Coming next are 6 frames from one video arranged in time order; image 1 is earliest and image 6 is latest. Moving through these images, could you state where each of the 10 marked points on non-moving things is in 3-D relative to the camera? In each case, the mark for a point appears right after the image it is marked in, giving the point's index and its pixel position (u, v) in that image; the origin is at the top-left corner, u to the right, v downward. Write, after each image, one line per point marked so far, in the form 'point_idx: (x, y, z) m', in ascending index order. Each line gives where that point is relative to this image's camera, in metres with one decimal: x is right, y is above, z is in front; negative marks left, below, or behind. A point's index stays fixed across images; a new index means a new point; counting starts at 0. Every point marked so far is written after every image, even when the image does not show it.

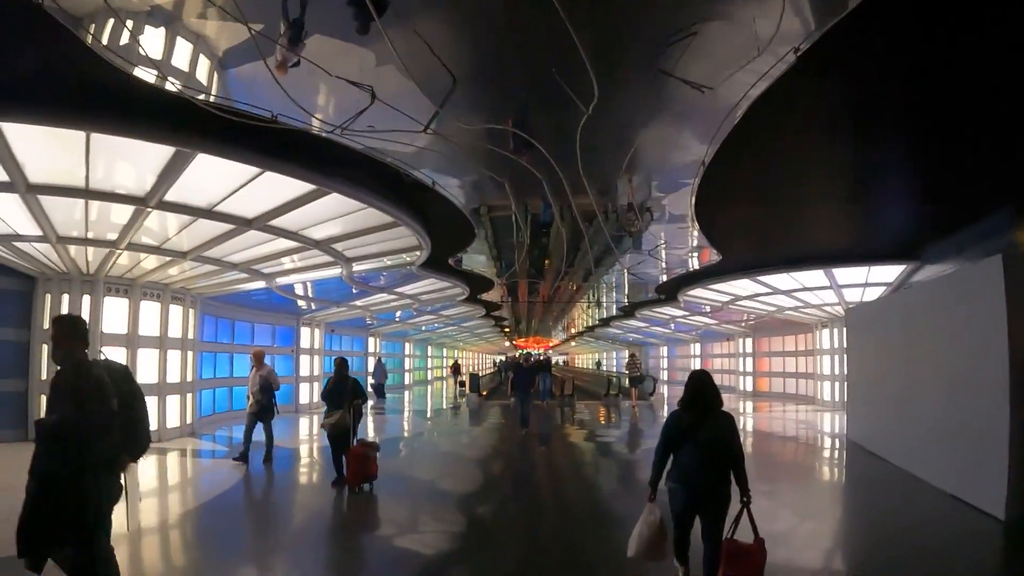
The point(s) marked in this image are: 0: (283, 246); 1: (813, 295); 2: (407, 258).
0: (-1.9, +0.3, +10.6) m
1: (+4.4, 0.0, +18.7) m
2: (-1.0, +0.3, +12.6) m
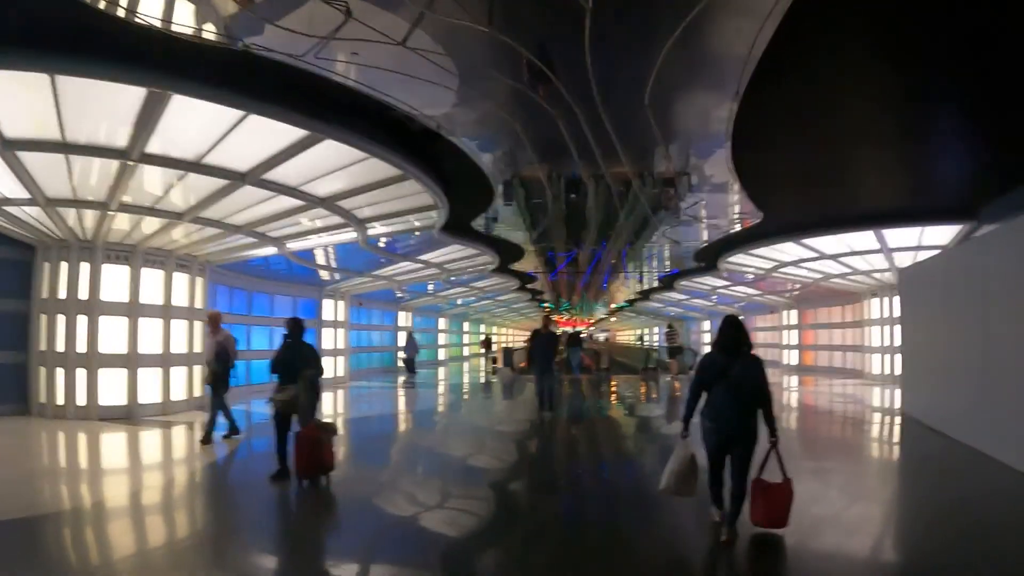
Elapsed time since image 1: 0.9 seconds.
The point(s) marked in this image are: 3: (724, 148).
0: (-1.8, +0.6, +9.9) m
1: (+4.9, +0.4, +17.7) m
2: (-0.8, +0.6, +11.8) m
3: (+2.0, +1.3, +11.9) m
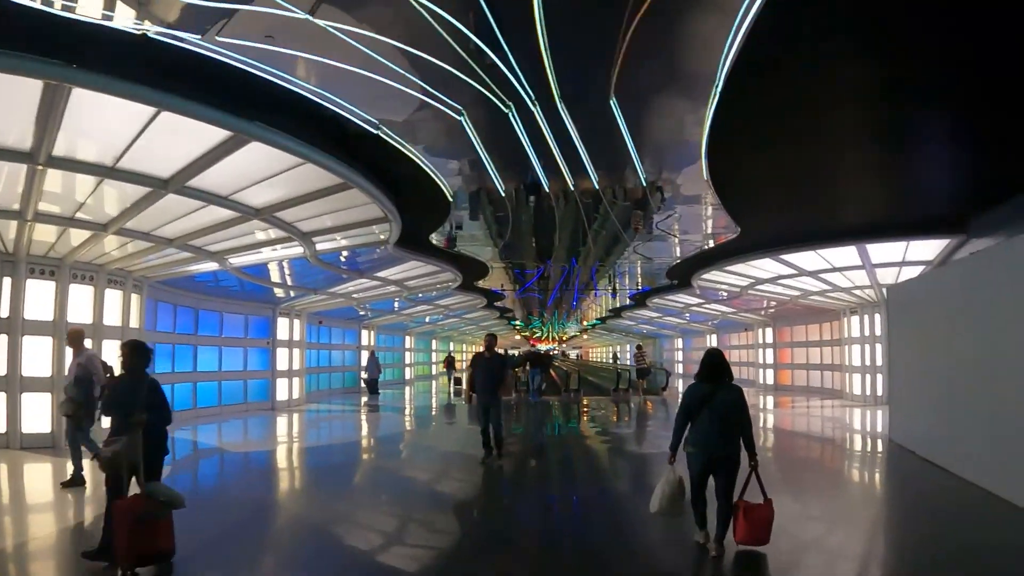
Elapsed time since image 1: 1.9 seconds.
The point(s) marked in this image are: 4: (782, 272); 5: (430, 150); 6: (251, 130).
0: (-2.1, +0.5, +9.1) m
1: (+4.4, +0.2, +17.0) m
2: (-1.1, +0.5, +11.0) m
3: (+1.6, +1.1, +11.2) m
4: (+3.7, +0.2, +17.4) m
5: (-0.7, +1.1, +10.6) m
6: (-1.4, +0.8, +6.7) m
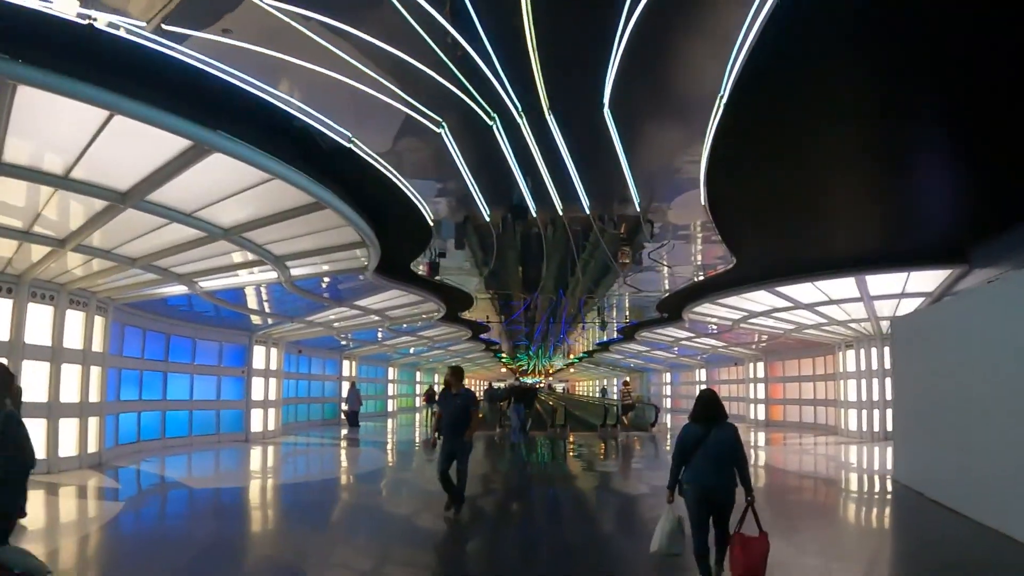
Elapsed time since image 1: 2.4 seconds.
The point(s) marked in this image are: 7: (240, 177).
0: (-2.2, +0.3, +8.6) m
1: (+4.2, -0.3, +16.6) m
2: (-1.3, +0.2, +10.6) m
3: (+1.5, +0.9, +10.7) m
4: (+3.5, -0.2, +17.0) m
5: (-0.8, +0.9, +10.1) m
6: (-1.4, +0.7, +6.3) m
7: (-1.5, +0.6, +7.0) m
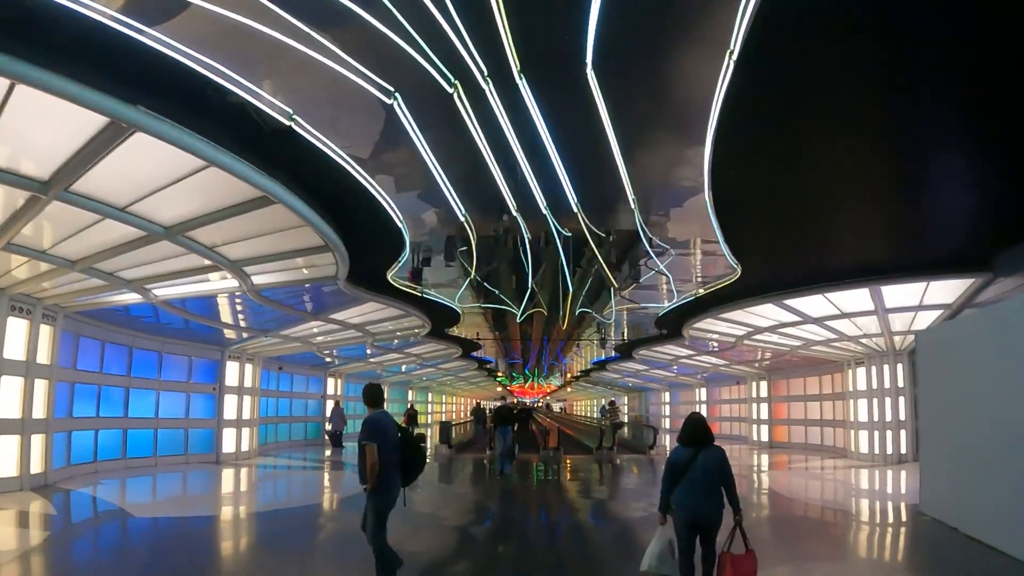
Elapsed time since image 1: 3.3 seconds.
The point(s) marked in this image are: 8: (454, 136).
0: (-2.3, +0.3, +7.7) m
1: (+4.1, -0.4, +15.7) m
2: (-1.4, +0.2, +9.7) m
3: (+1.4, +0.8, +9.9) m
4: (+3.4, -0.4, +16.1) m
5: (-0.9, +0.9, +9.3) m
6: (-1.6, +0.7, +5.4) m
7: (-1.6, +0.6, +6.2) m
8: (-0.4, +1.0, +8.2) m
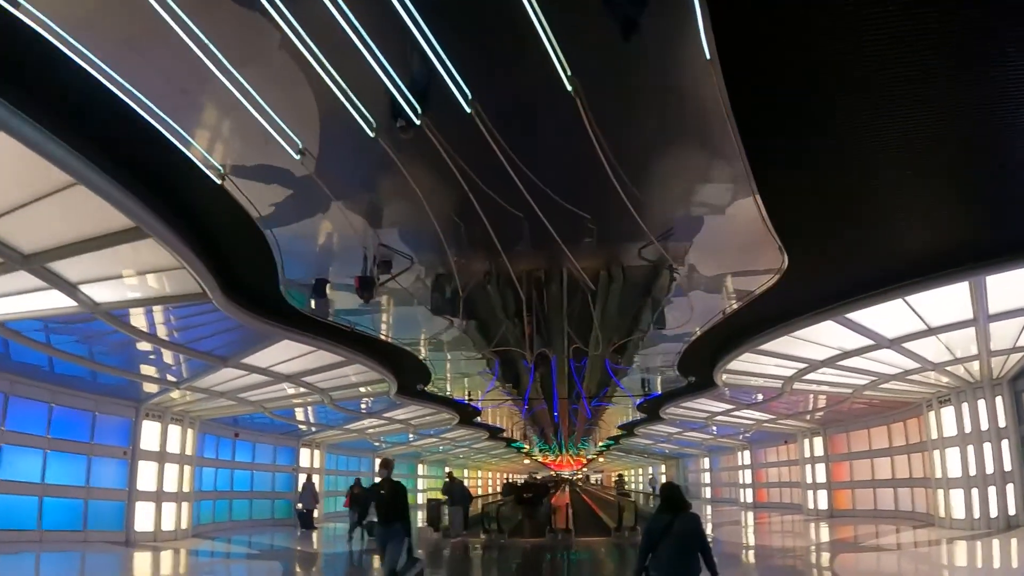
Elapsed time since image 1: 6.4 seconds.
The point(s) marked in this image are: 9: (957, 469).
0: (-2.7, +0.3, +5.0) m
1: (+4.0, -0.7, +12.7) m
2: (-1.7, +0.1, +6.9) m
3: (+1.1, +0.8, +7.0) m
4: (+3.3, -0.7, +13.1) m
5: (-1.2, +0.8, +6.5) m
6: (-2.0, +0.9, +2.7) m
7: (-2.0, +0.7, +3.4) m
8: (-0.7, +1.0, +5.4) m
9: (+6.2, -2.7, +18.5) m
